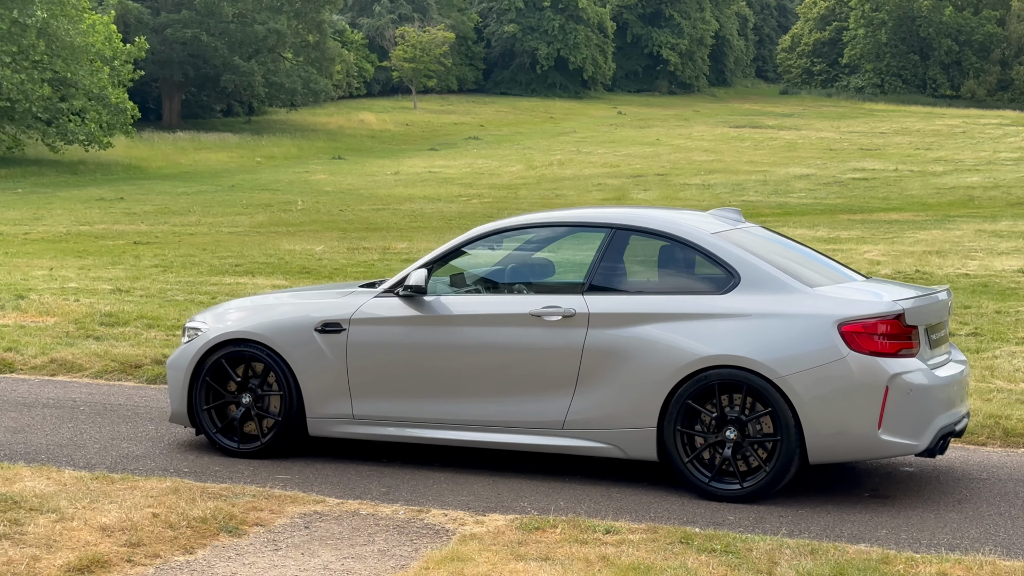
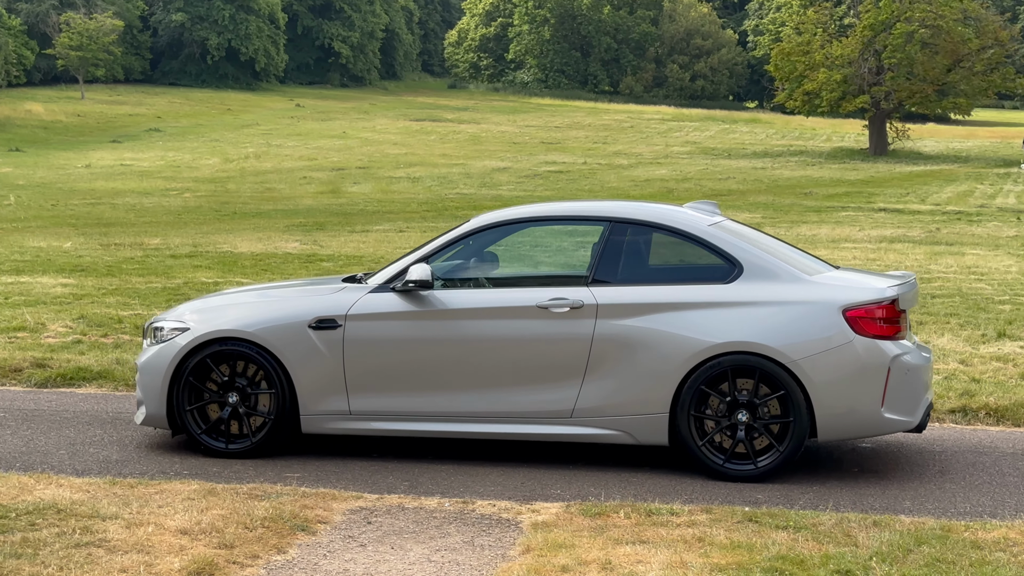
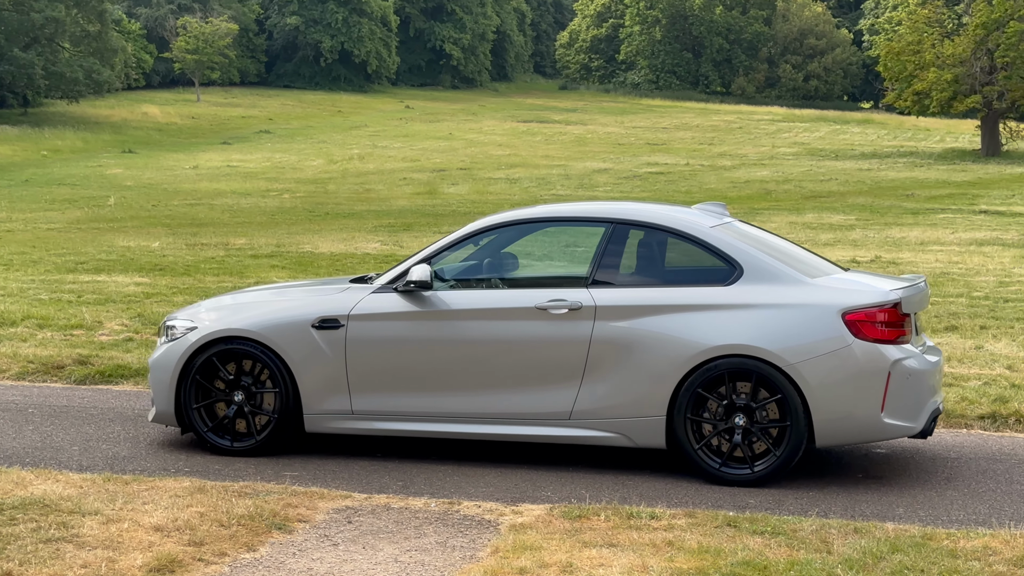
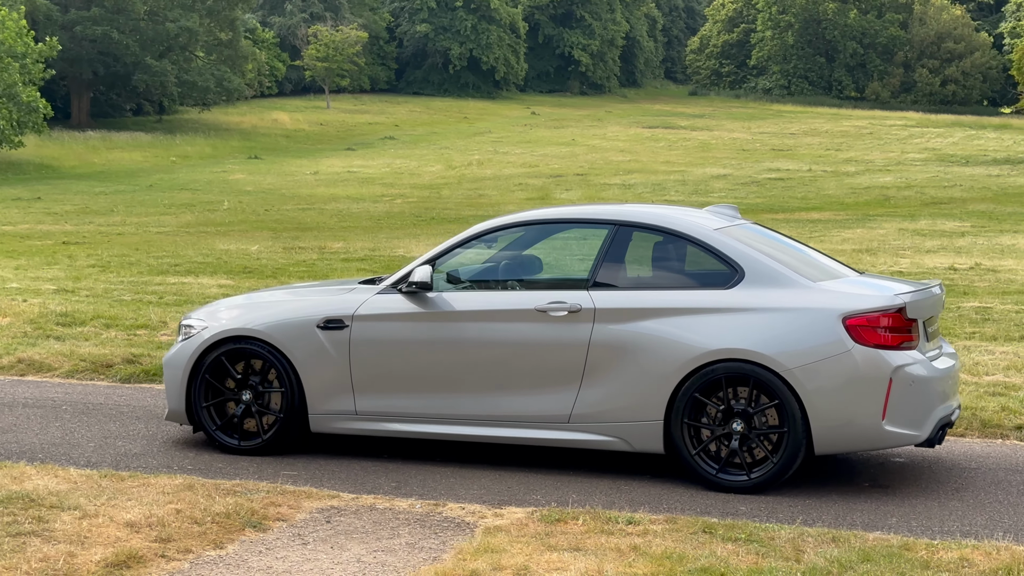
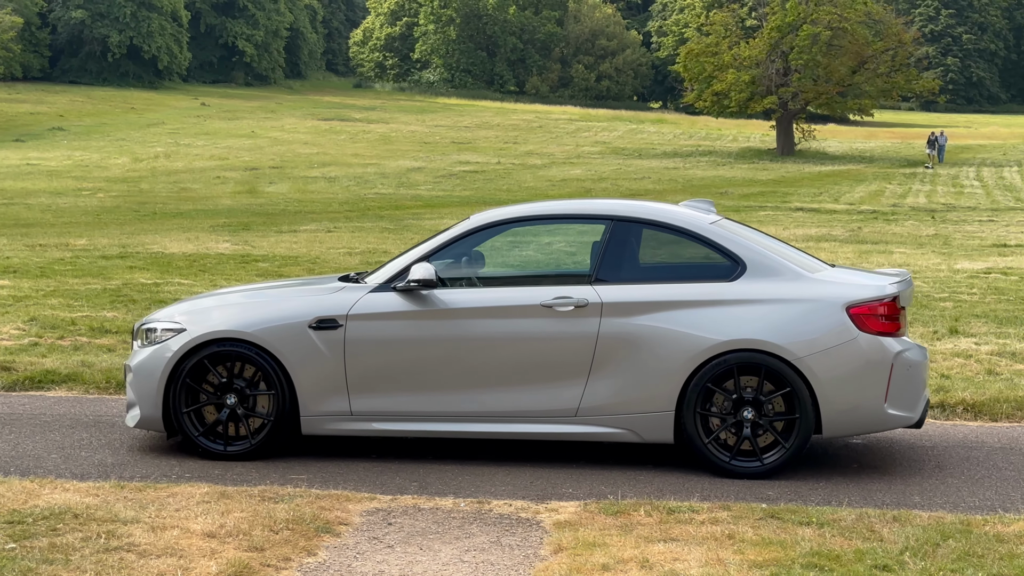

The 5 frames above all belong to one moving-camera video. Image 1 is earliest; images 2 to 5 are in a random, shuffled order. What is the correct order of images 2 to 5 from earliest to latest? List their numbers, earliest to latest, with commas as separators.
4, 3, 2, 5
